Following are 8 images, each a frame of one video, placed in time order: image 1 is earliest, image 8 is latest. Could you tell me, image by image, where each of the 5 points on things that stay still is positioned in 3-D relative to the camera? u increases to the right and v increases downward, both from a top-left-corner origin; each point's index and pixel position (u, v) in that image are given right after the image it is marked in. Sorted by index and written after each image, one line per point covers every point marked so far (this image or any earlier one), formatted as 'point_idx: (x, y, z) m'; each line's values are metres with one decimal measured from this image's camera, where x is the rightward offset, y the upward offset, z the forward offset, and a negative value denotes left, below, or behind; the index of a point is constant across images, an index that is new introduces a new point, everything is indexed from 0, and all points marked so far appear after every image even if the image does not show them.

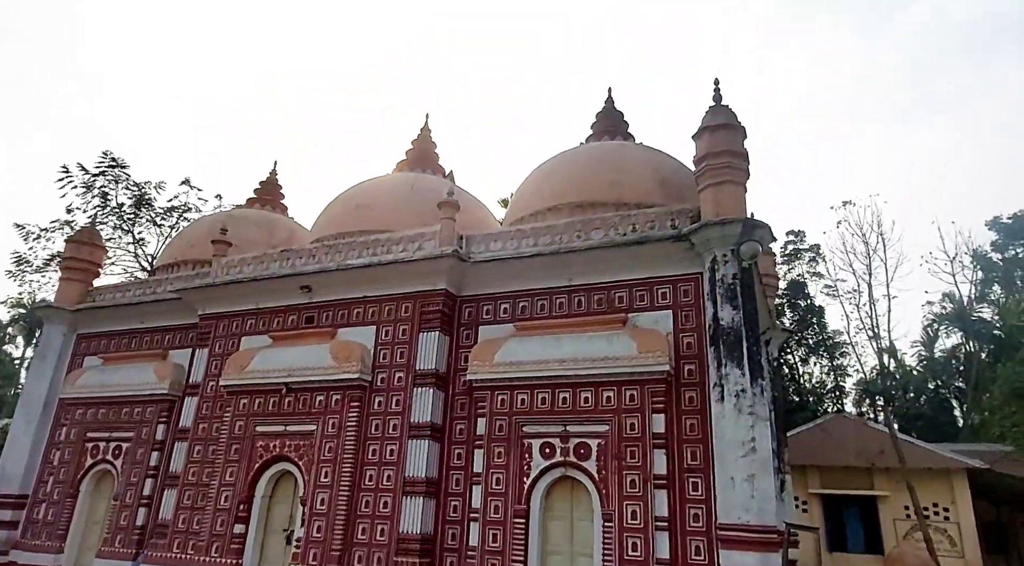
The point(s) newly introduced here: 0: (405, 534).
0: (-1.3, -3.0, +8.0) m
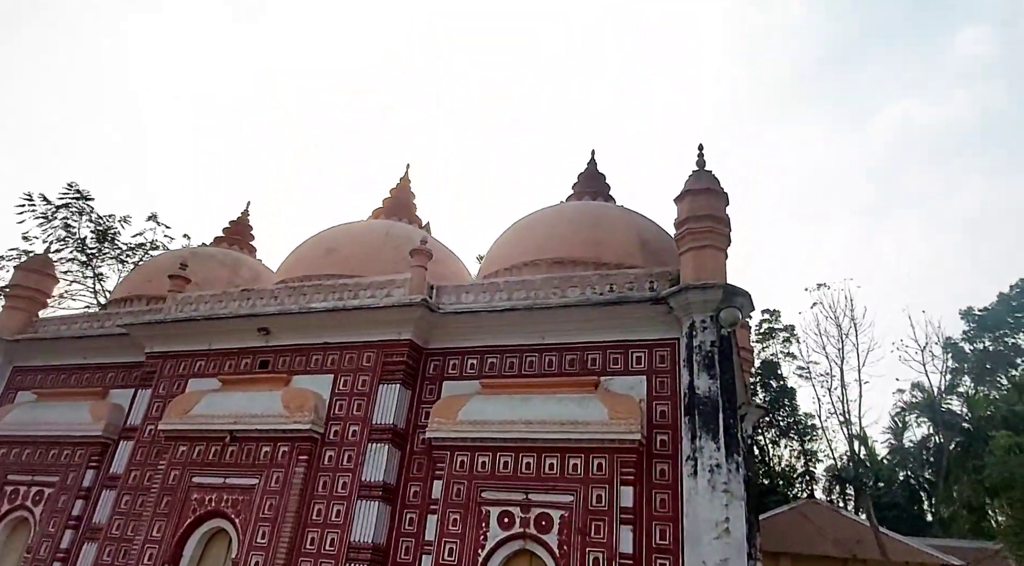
0: (-1.8, -3.5, +7.3) m
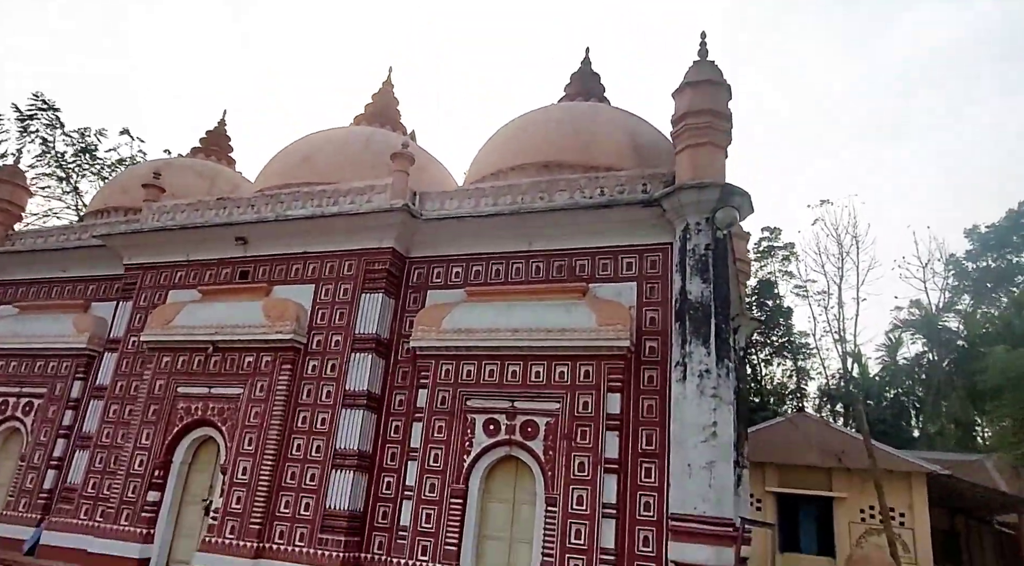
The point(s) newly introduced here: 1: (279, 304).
0: (-2.0, -2.5, +7.3) m
1: (-2.8, -0.3, +8.1) m
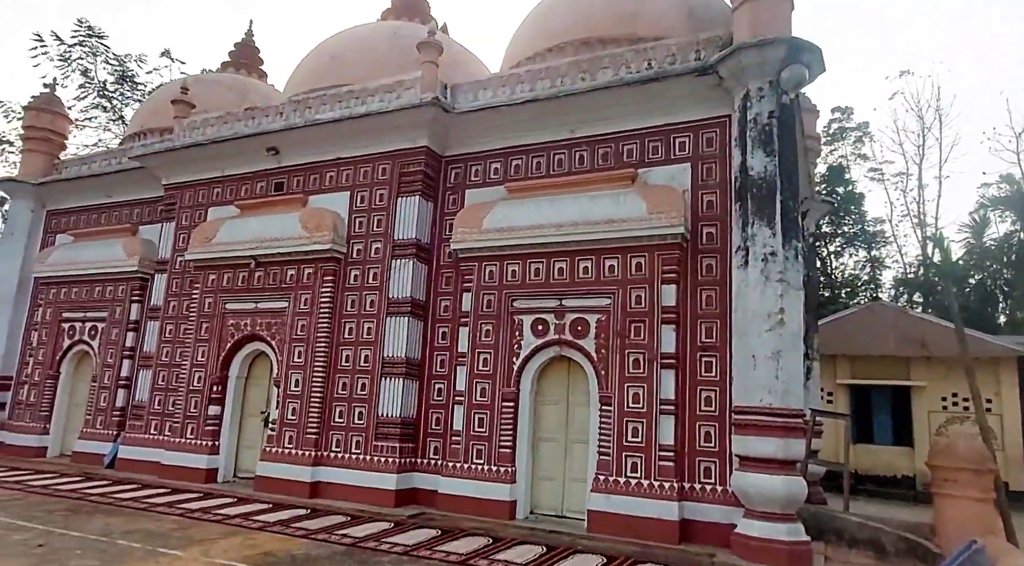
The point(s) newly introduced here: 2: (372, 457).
0: (-1.4, -1.5, +7.3) m
1: (-2.3, +0.8, +7.8) m
2: (-1.5, -1.9, +7.3) m
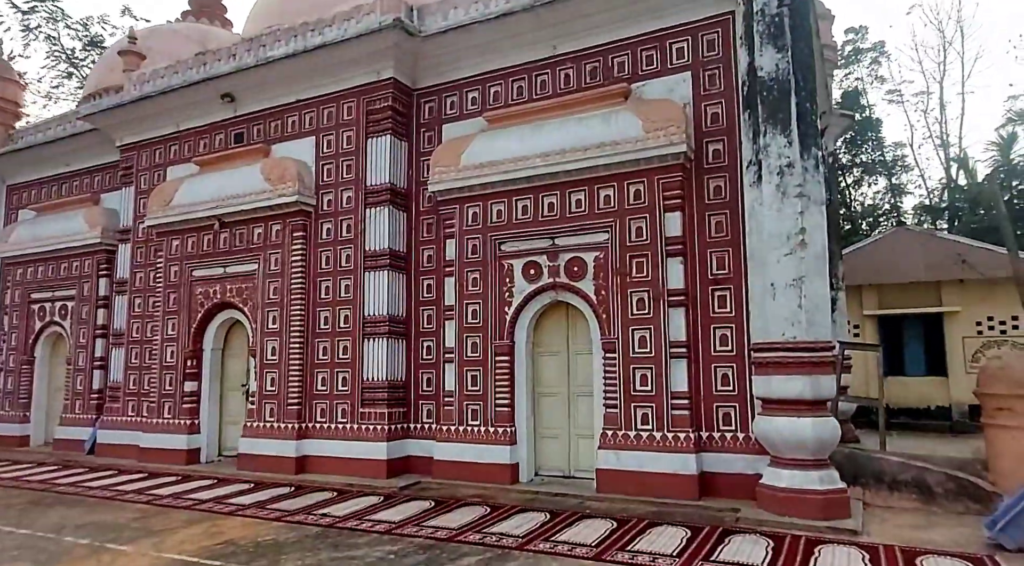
0: (-1.4, -1.0, +6.7) m
1: (-2.5, +1.2, +7.1) m
2: (-1.5, -1.4, +6.7) m
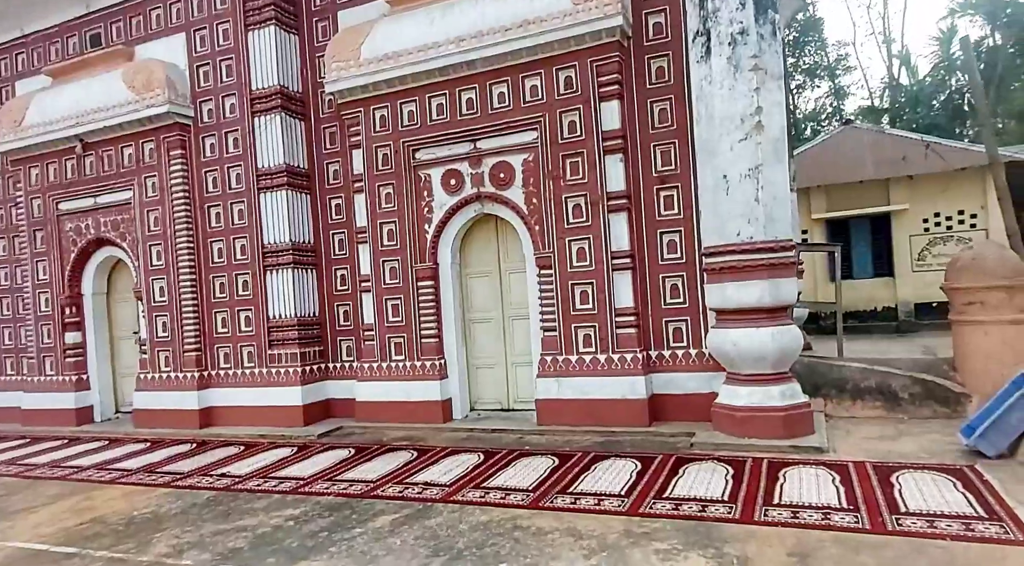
0: (-2.0, -0.3, +5.8) m
1: (-3.2, +1.9, +5.9) m
2: (-2.1, -0.8, +5.9) m
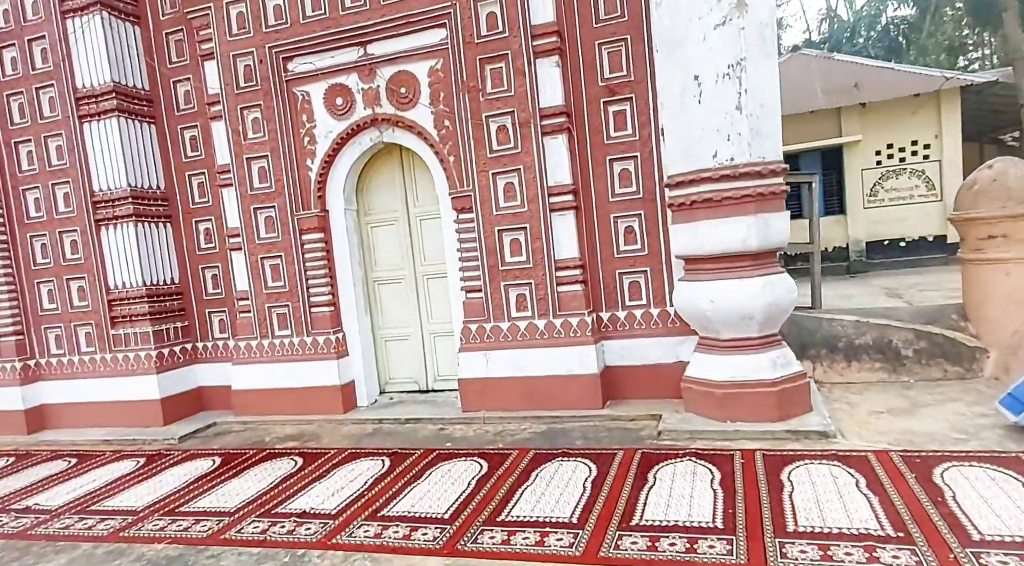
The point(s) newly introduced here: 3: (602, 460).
0: (-2.6, -0.1, +4.5) m
1: (-3.9, +2.1, +4.3) m
2: (-2.7, -0.5, +4.5) m
3: (+0.4, -0.8, +3.2) m
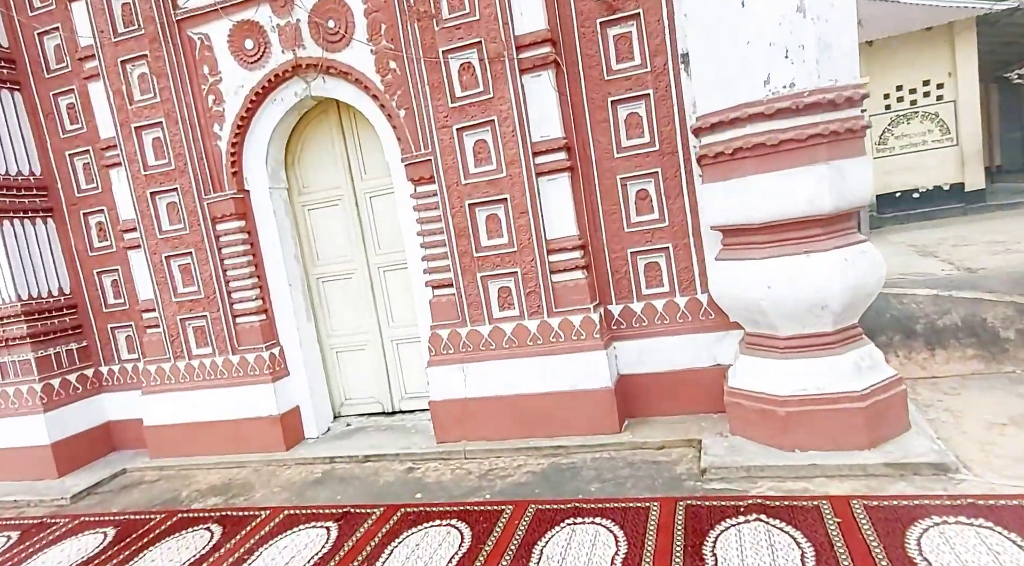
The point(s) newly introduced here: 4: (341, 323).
0: (-2.7, -0.1, +3.4) m
1: (-4.1, +1.9, +3.2) m
2: (-2.7, -0.6, +3.5) m
3: (+0.4, -0.8, +2.3) m
4: (-0.9, -0.2, +3.6) m
